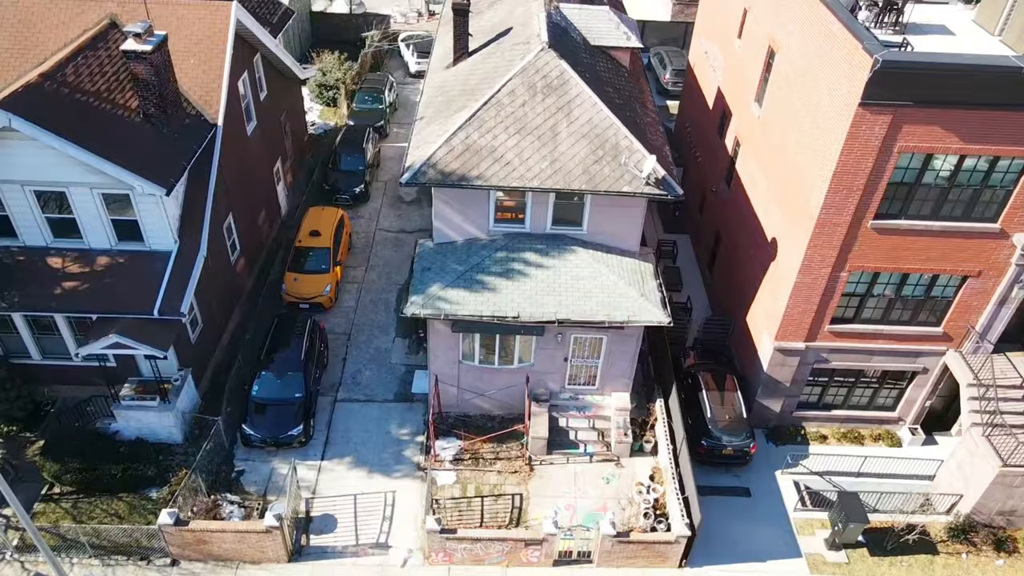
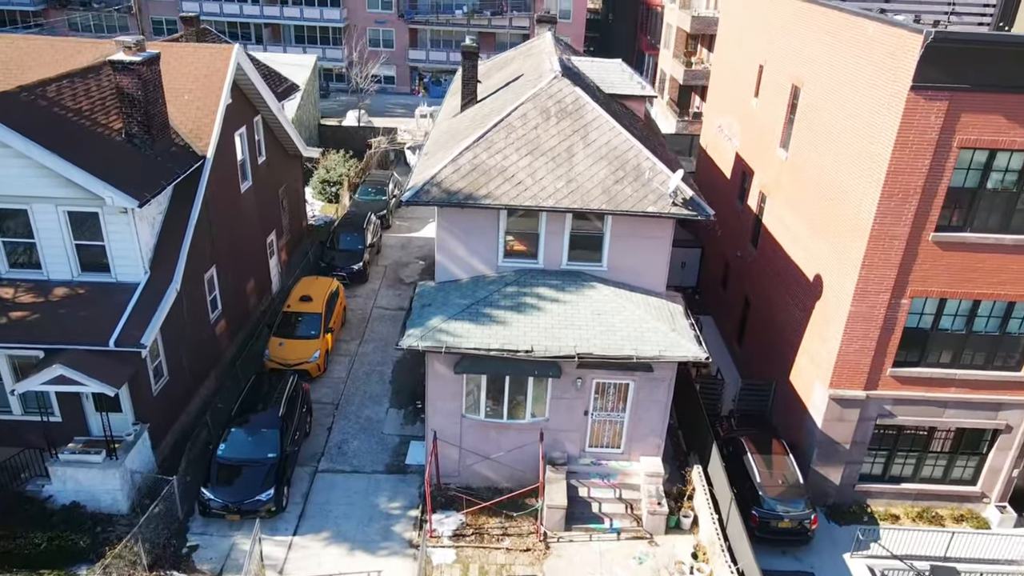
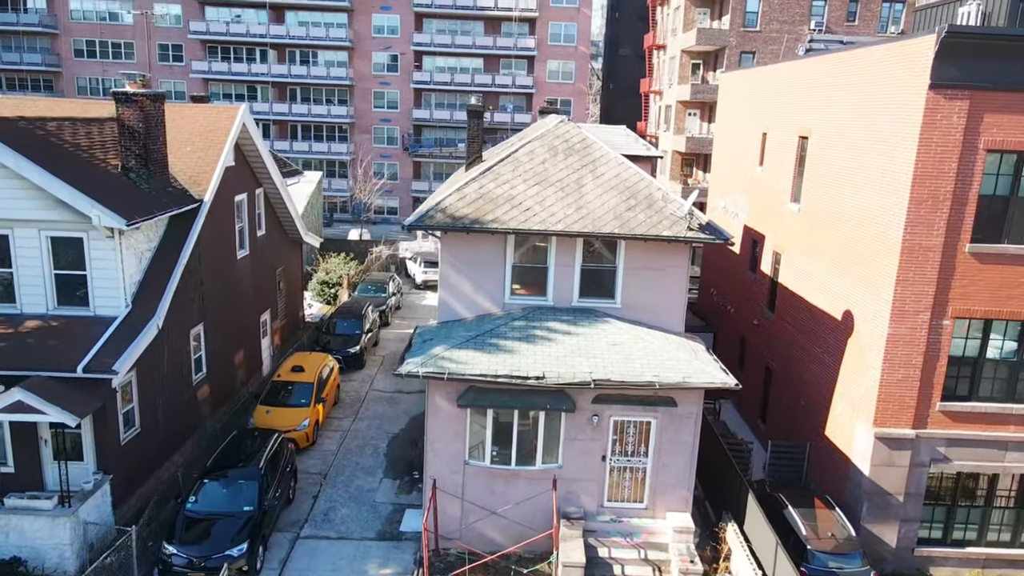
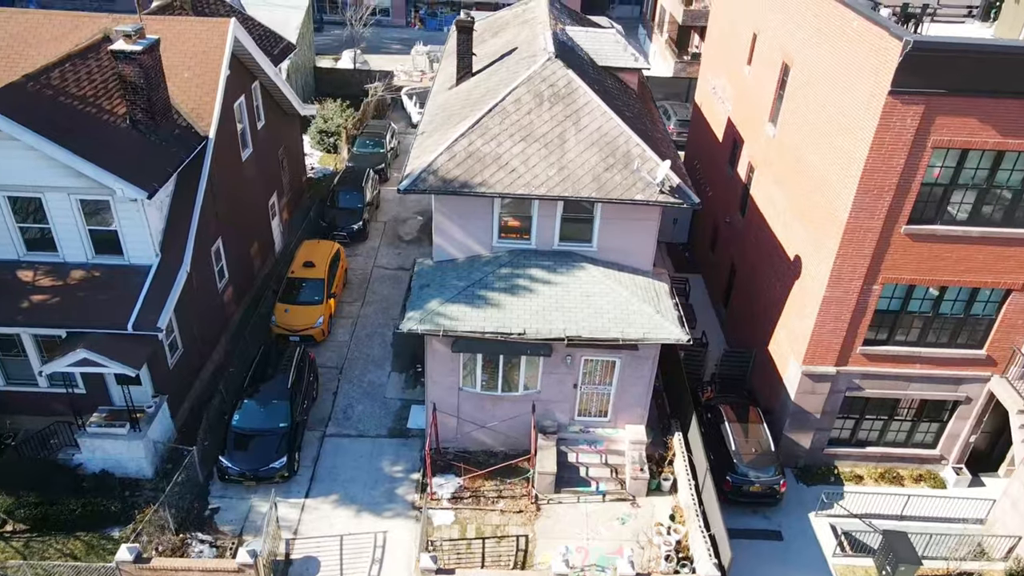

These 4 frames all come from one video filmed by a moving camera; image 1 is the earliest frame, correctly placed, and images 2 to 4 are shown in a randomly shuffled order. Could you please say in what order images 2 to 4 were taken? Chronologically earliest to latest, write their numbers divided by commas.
4, 2, 3
